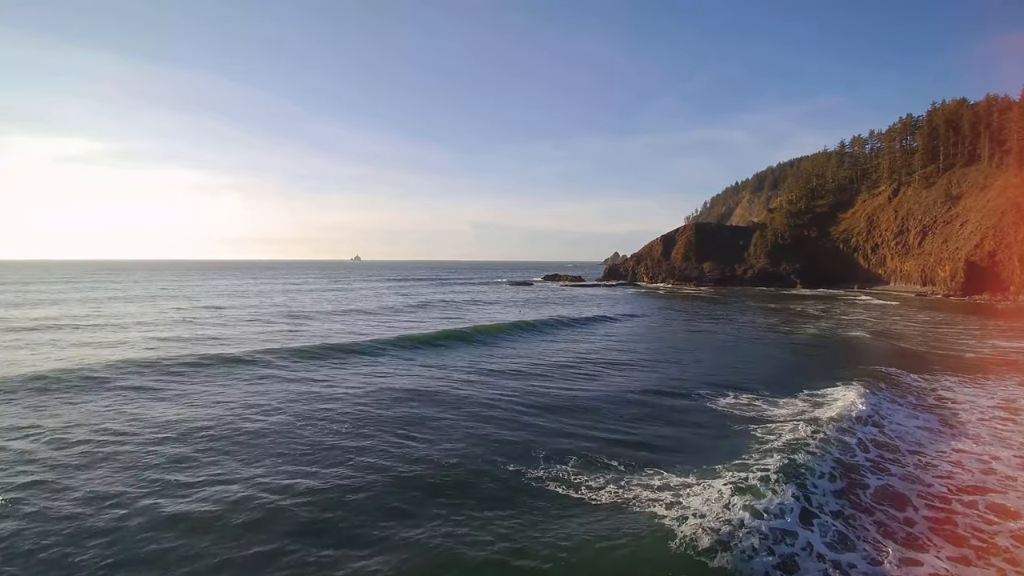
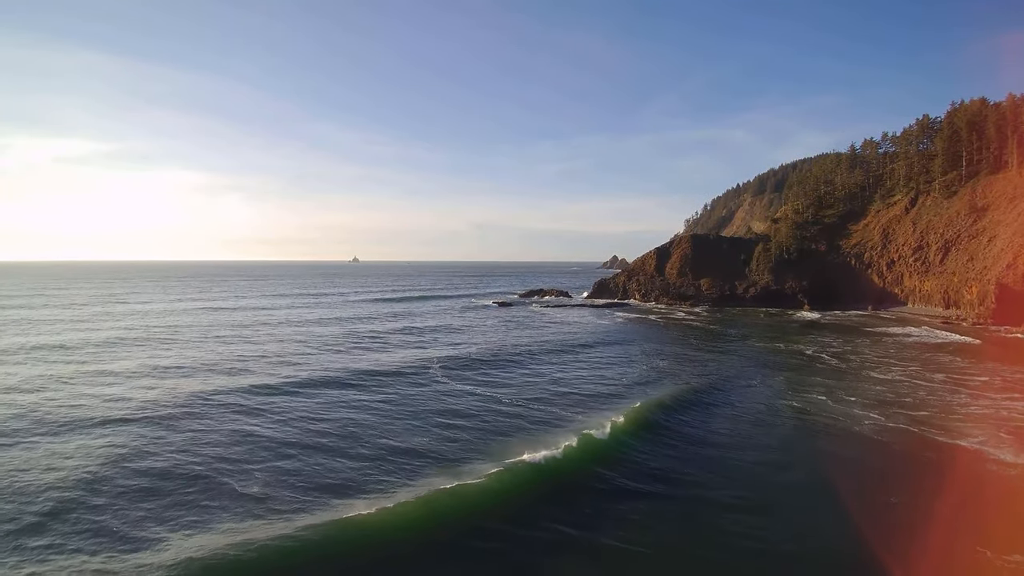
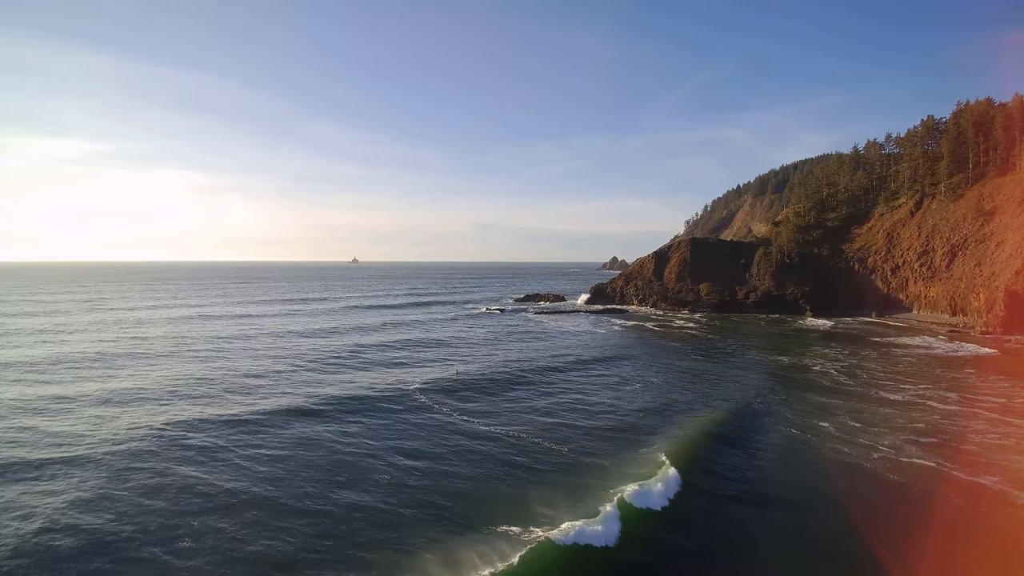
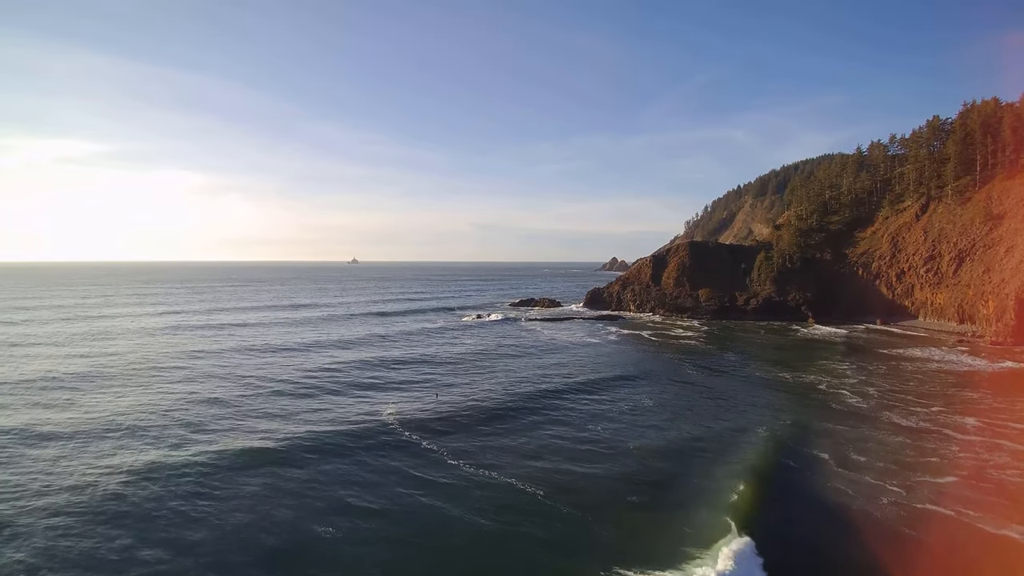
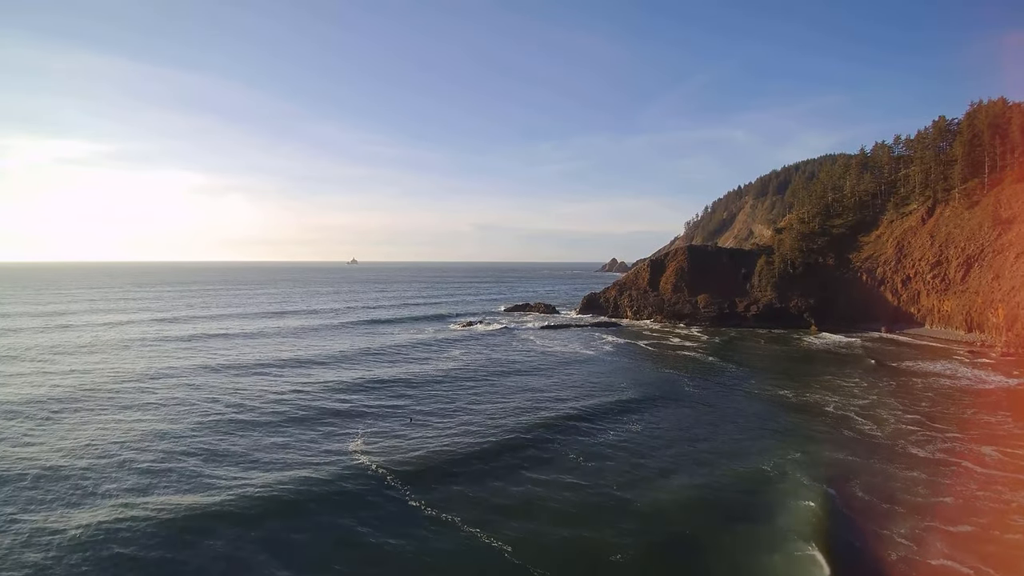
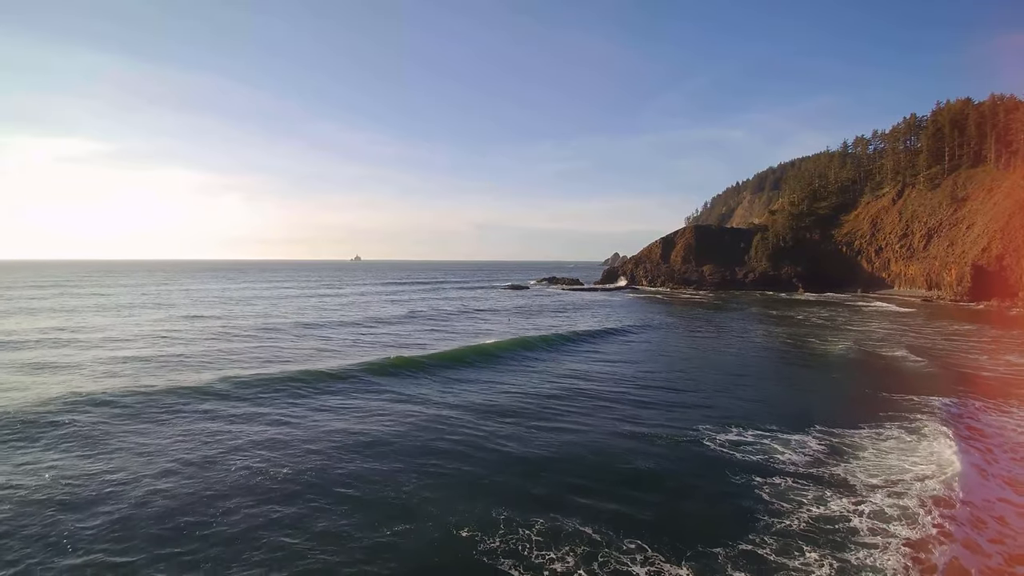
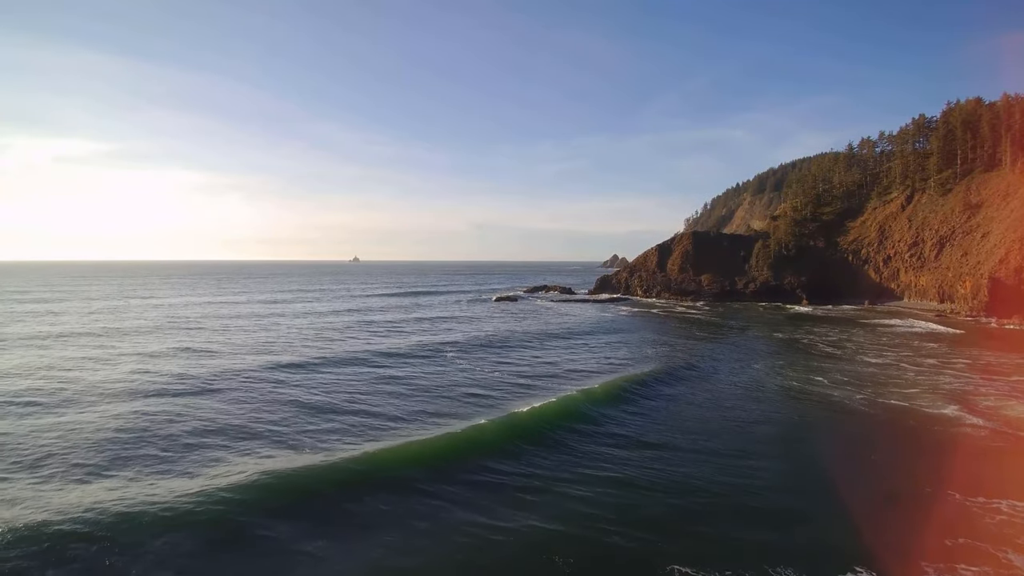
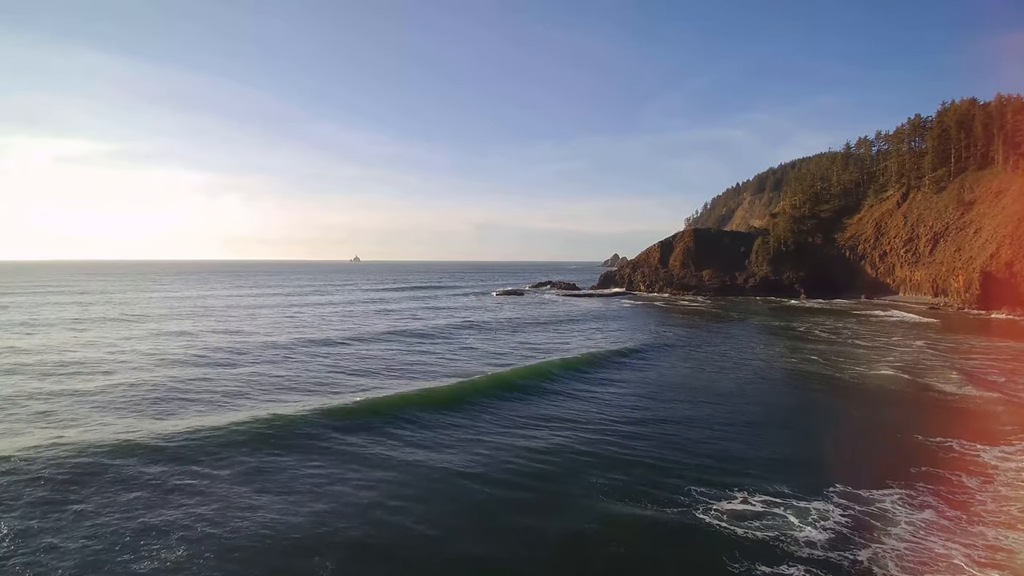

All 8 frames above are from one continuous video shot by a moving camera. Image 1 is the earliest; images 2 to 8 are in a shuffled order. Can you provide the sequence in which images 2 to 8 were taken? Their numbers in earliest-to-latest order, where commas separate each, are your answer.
6, 8, 7, 2, 3, 4, 5
